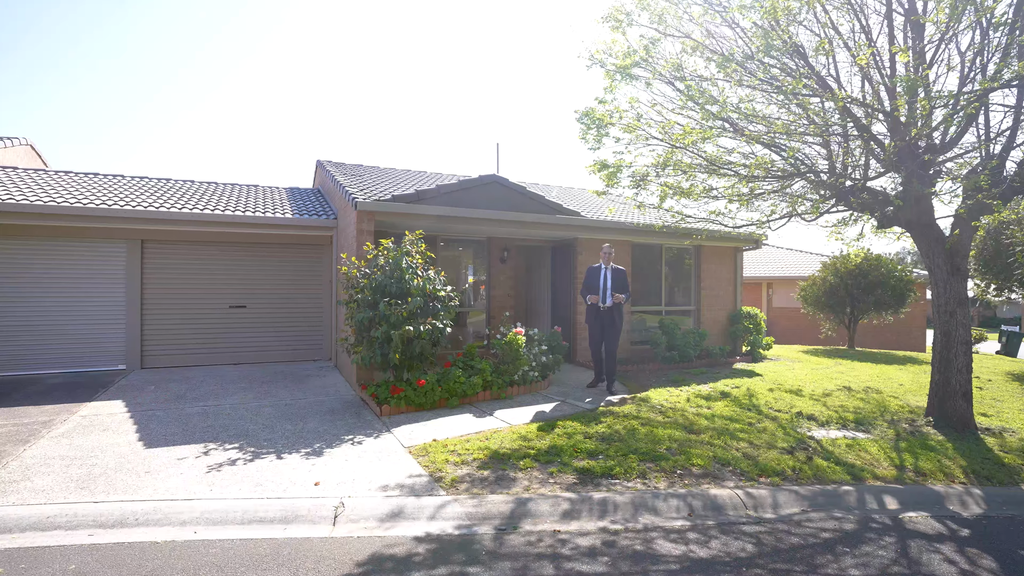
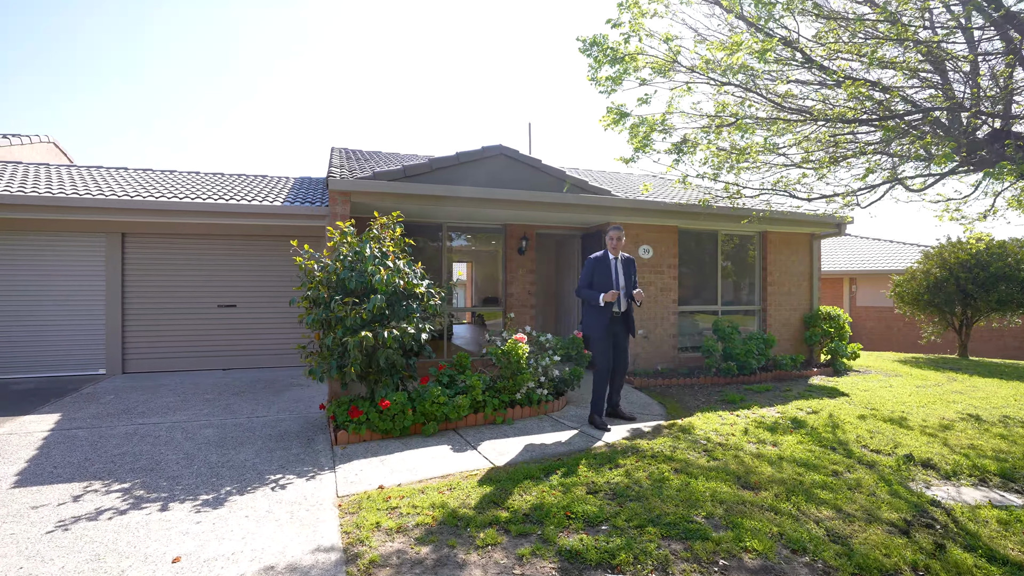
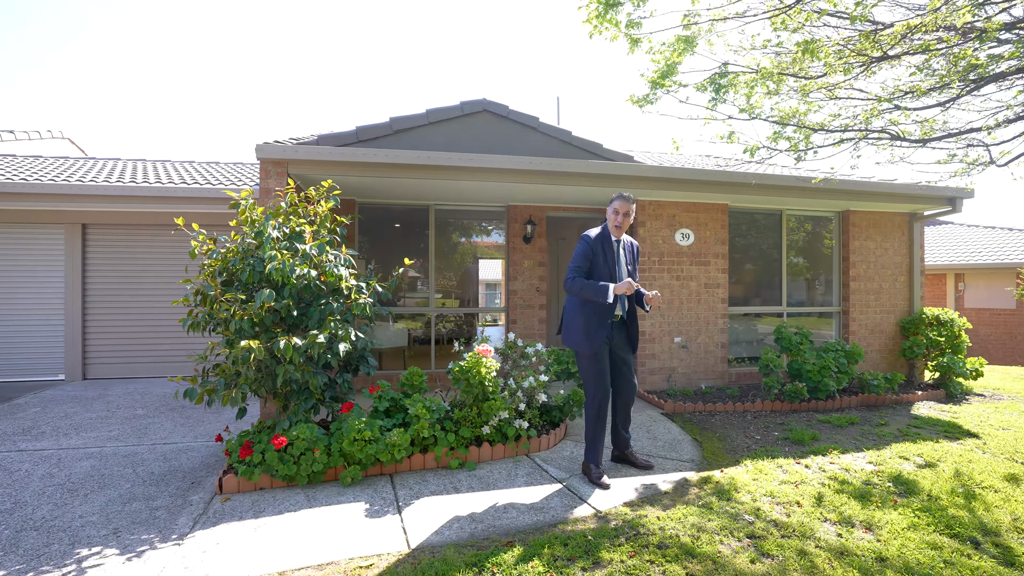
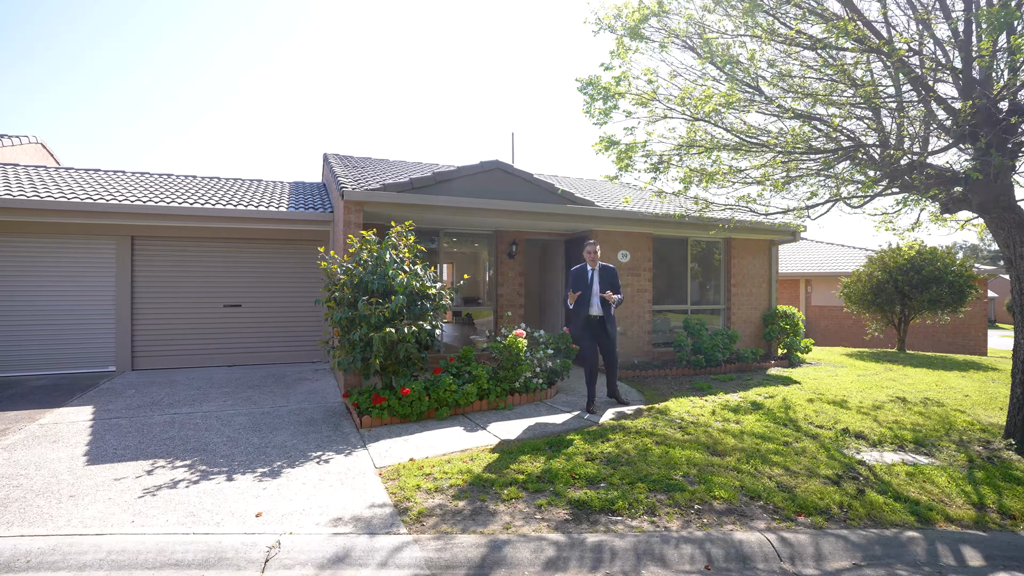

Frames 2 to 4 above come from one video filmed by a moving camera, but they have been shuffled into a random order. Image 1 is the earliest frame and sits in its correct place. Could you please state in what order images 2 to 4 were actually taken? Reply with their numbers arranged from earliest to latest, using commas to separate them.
4, 2, 3
